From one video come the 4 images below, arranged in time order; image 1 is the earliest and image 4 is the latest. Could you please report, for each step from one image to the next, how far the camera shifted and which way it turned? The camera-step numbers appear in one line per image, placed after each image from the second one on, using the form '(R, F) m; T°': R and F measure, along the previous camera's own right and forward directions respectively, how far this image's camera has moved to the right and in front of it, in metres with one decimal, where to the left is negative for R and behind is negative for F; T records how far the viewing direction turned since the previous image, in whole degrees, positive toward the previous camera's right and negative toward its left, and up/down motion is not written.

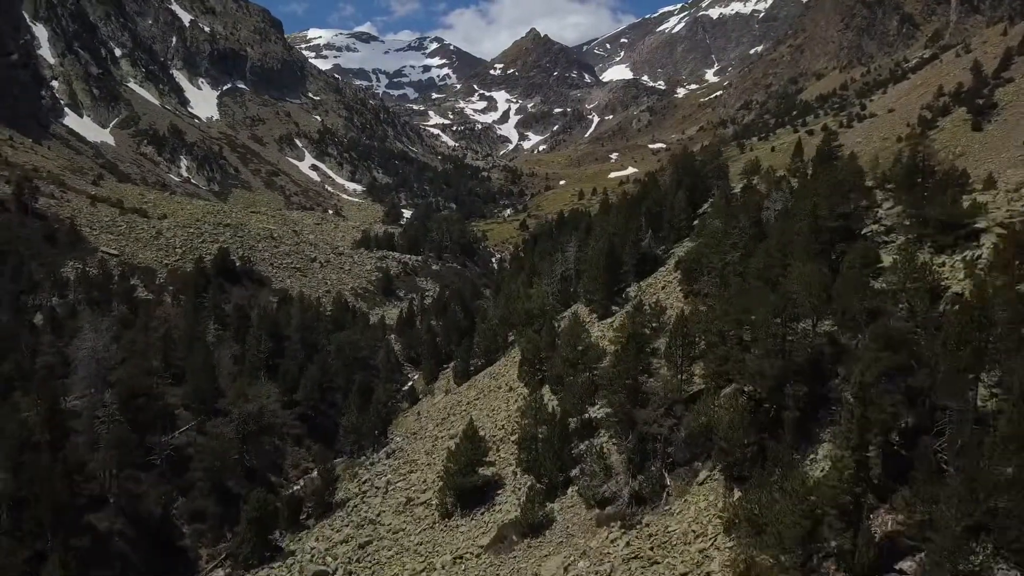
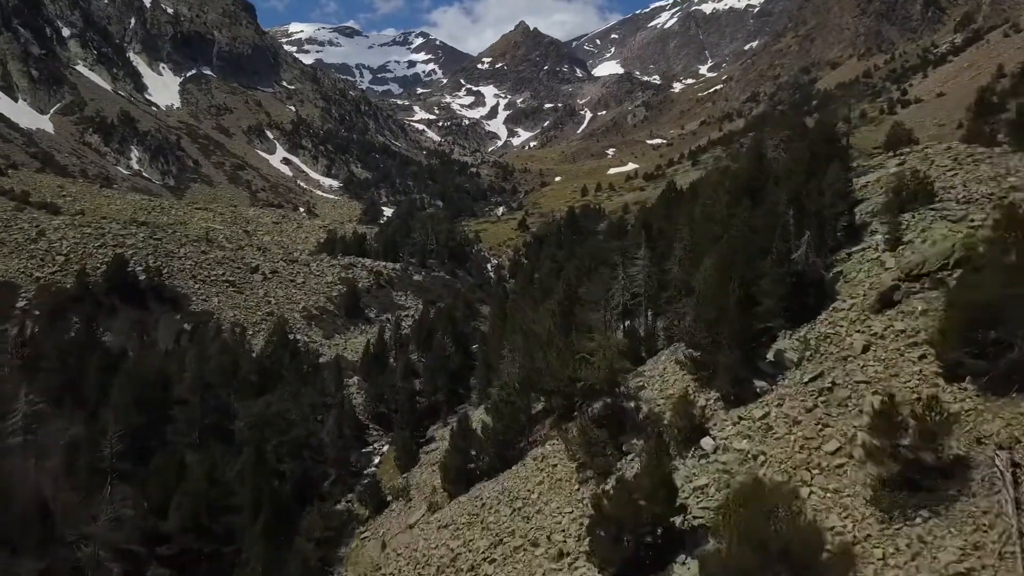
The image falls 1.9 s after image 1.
(-1.3, +15.3) m; +1°
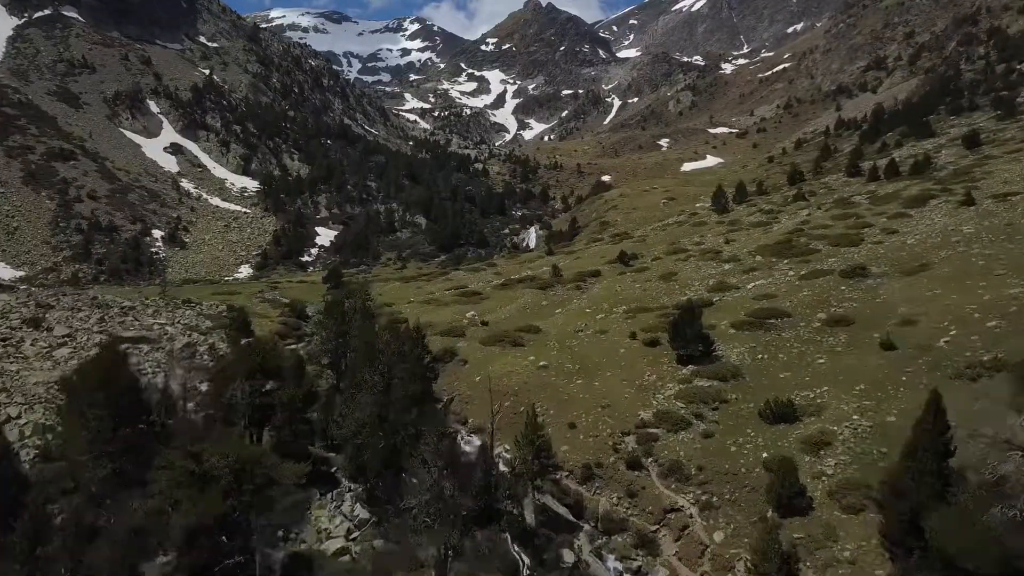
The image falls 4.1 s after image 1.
(-1.2, +17.6) m; 0°
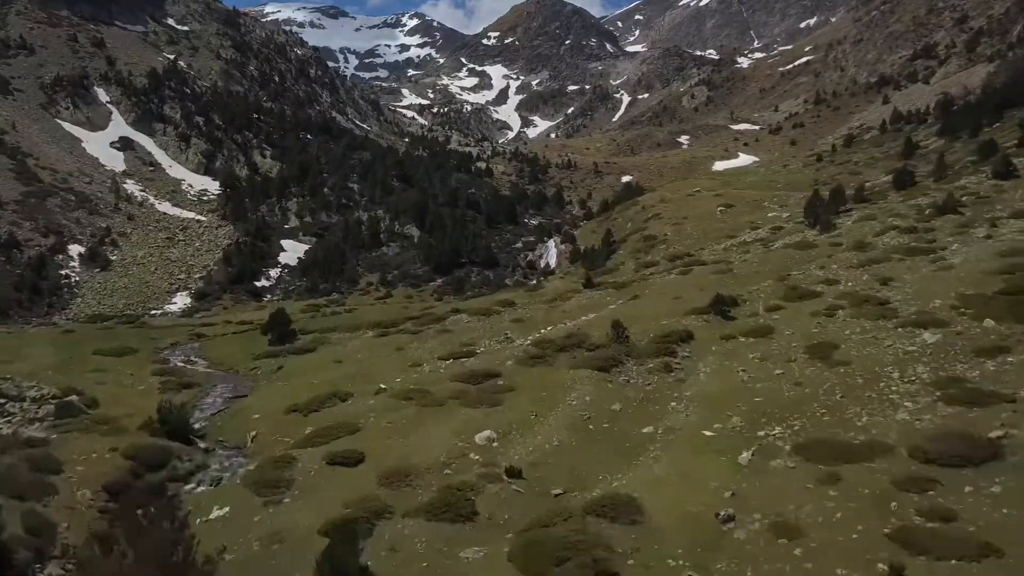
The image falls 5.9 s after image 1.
(-1.1, +14.5) m; 0°
